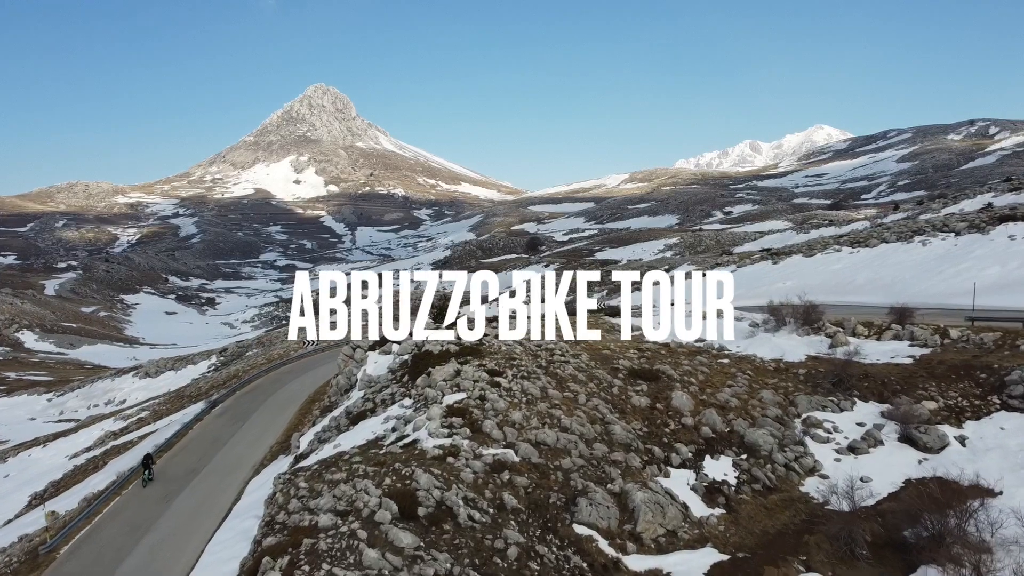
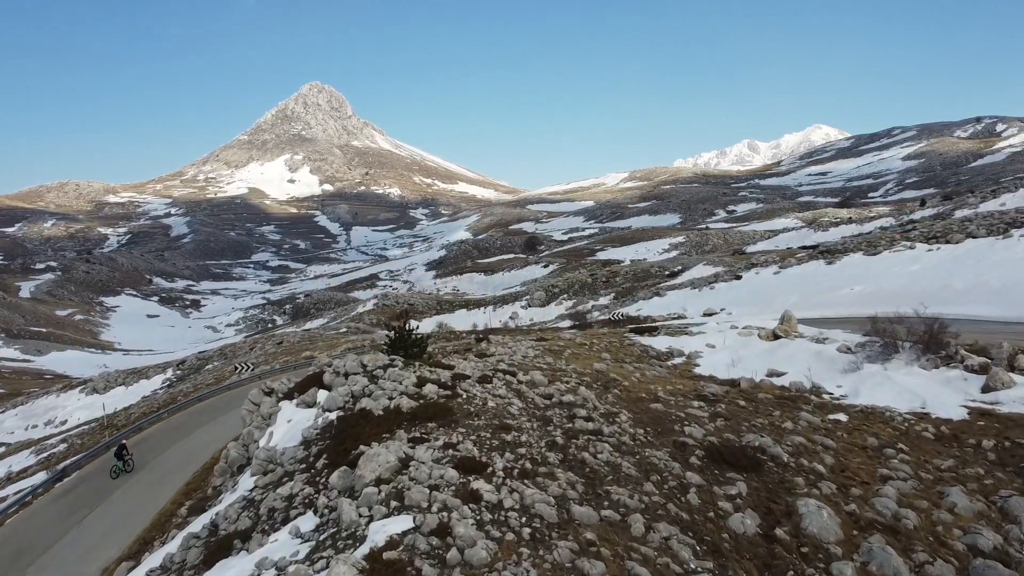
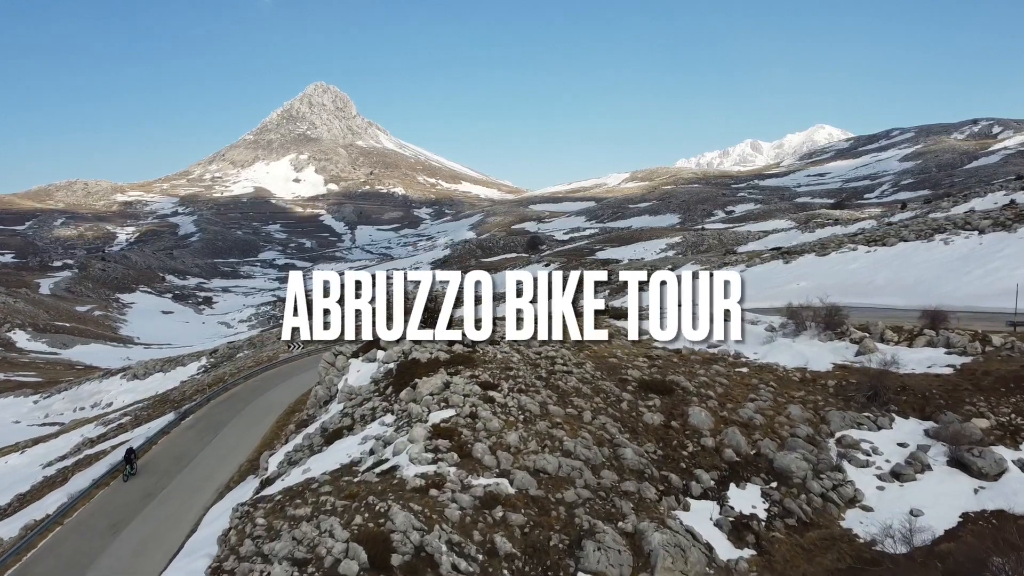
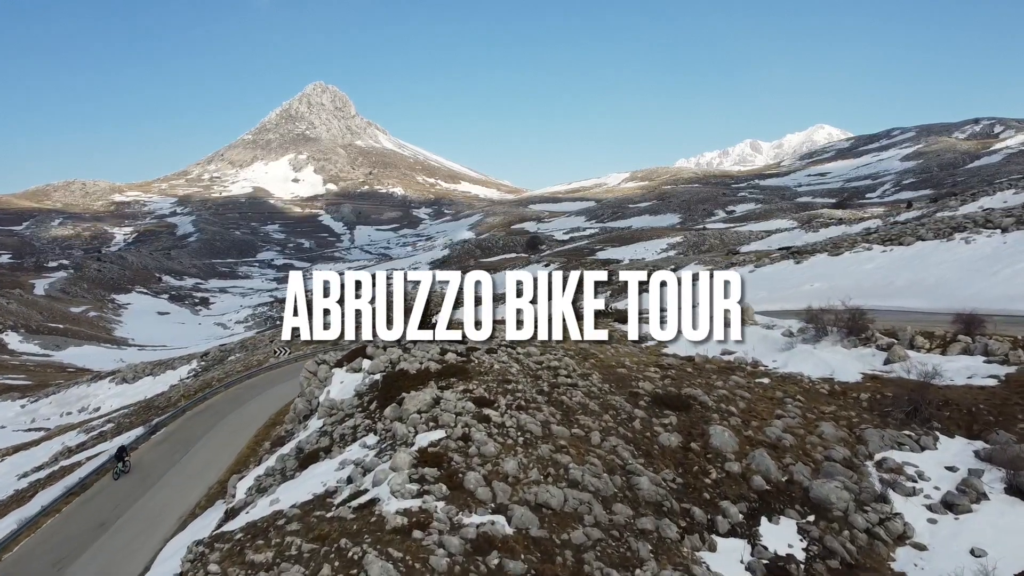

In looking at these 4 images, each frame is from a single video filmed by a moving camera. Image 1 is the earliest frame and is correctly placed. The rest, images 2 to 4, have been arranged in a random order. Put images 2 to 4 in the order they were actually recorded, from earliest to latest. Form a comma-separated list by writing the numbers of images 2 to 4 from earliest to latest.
3, 4, 2
